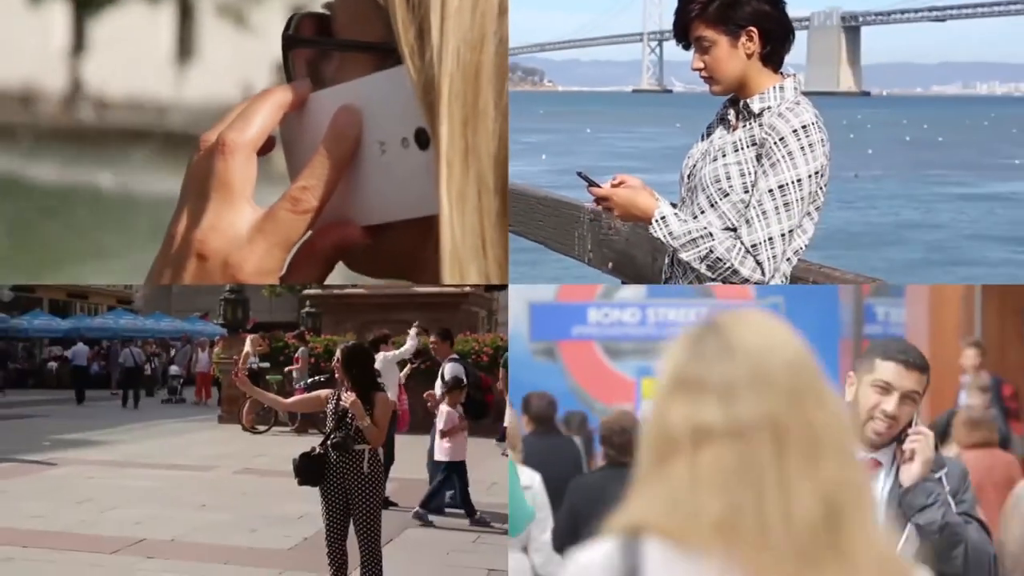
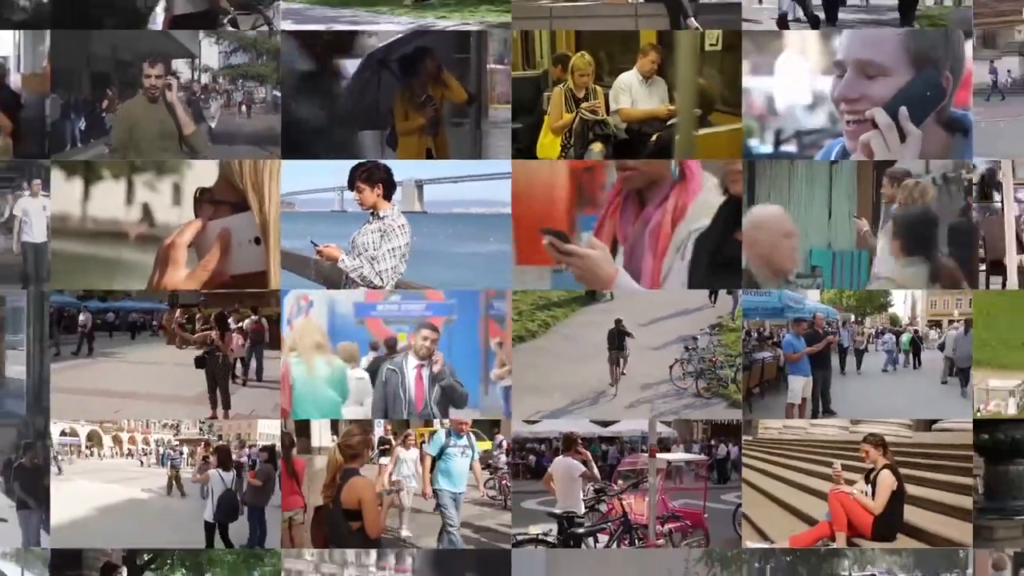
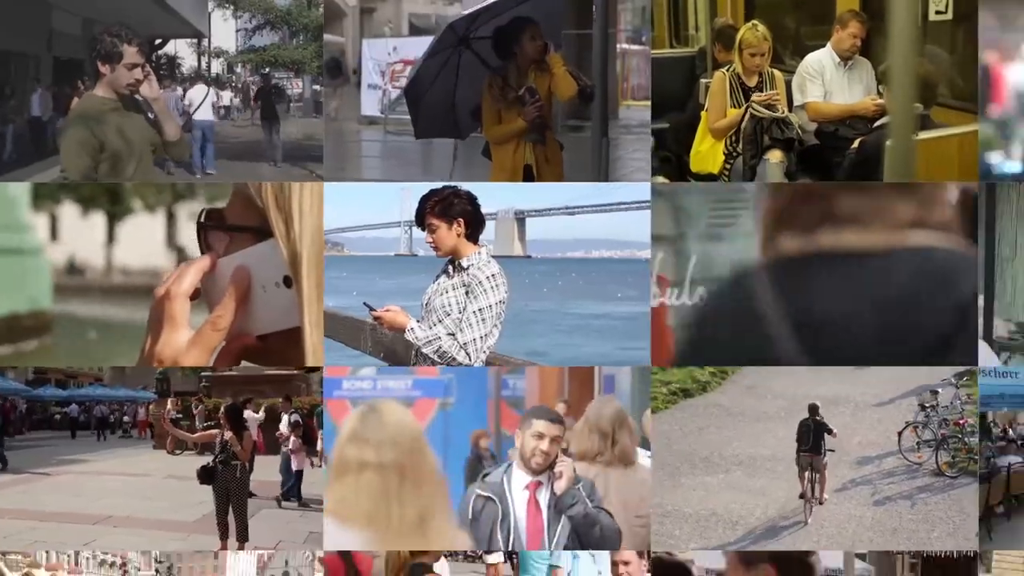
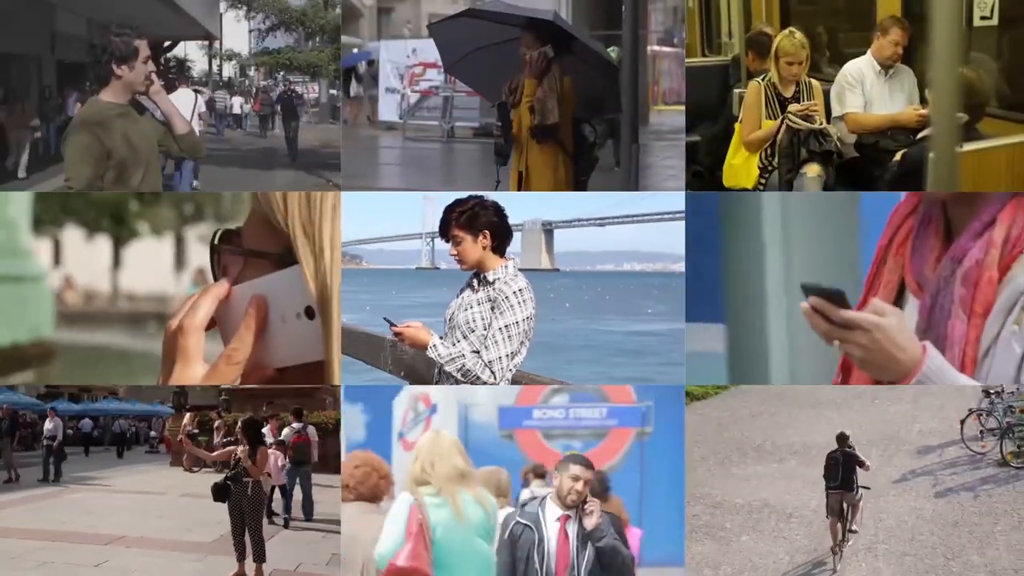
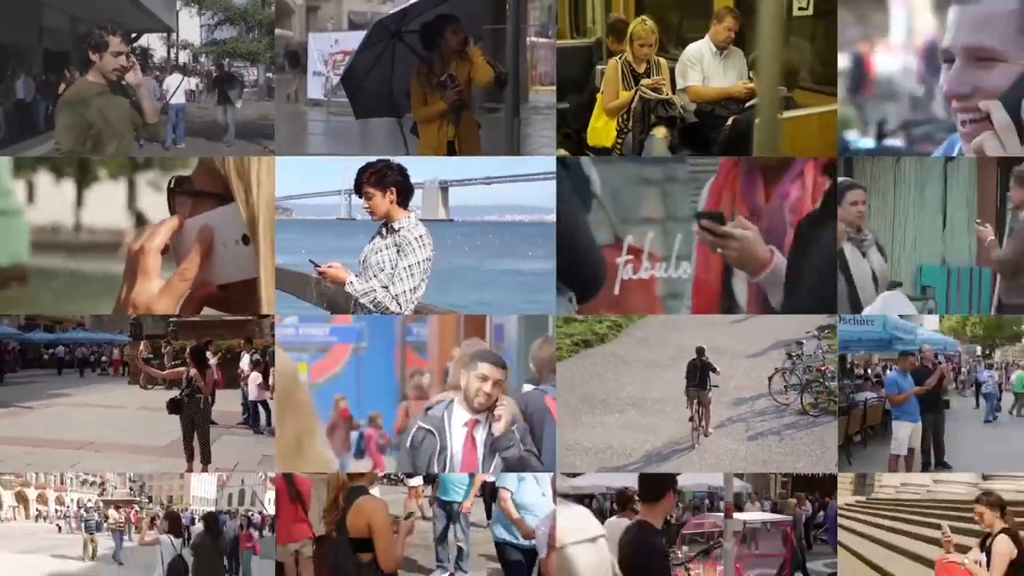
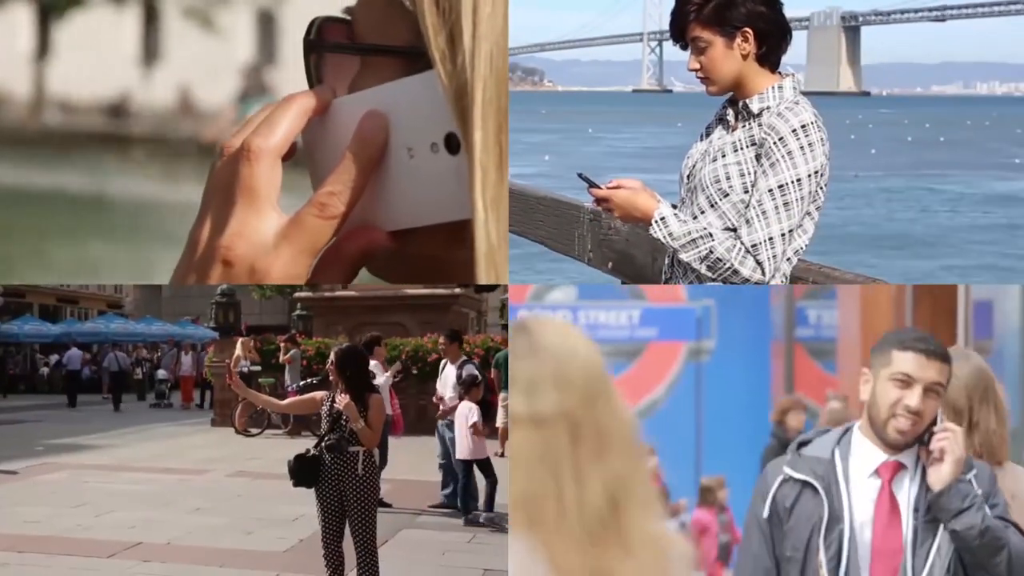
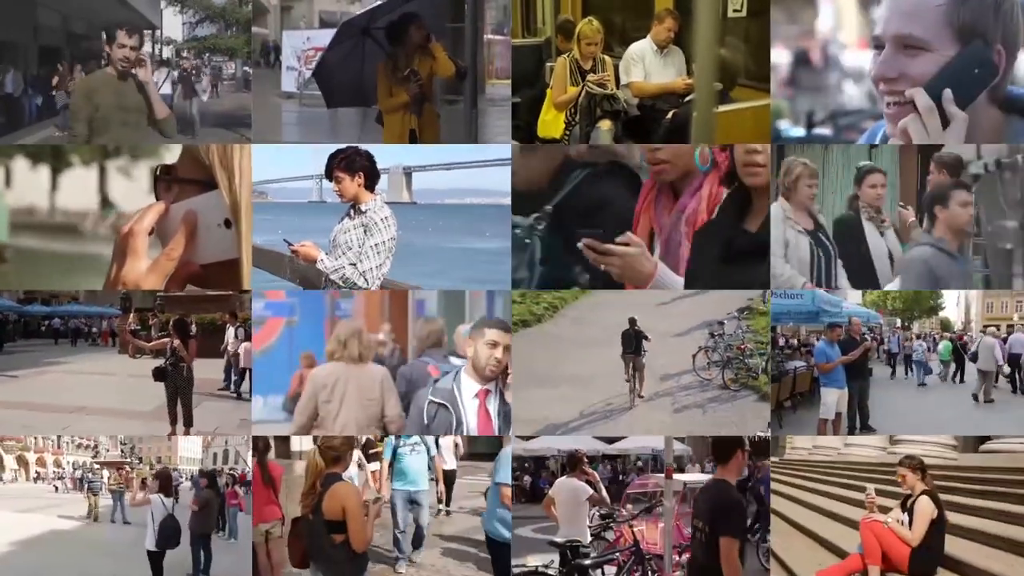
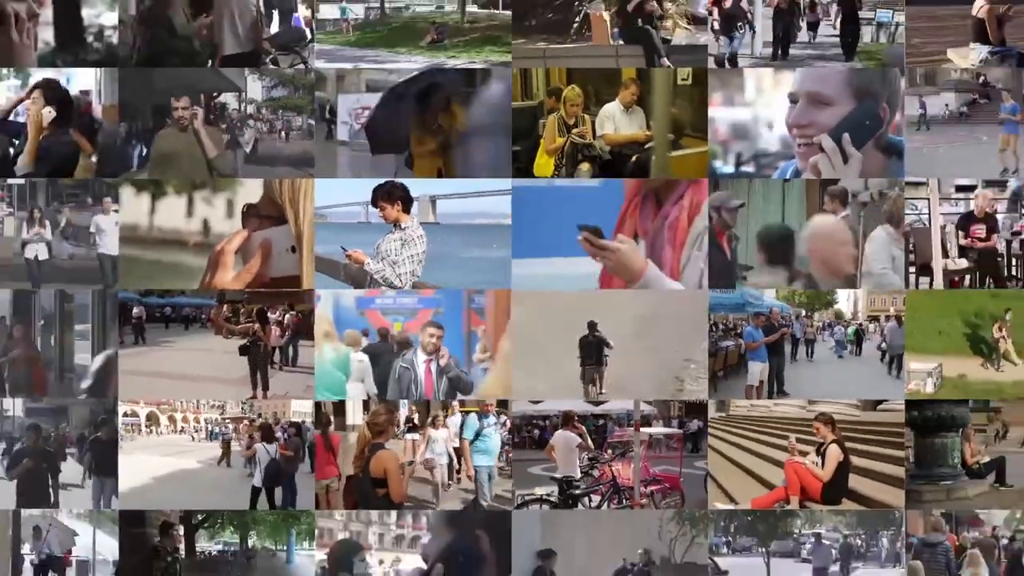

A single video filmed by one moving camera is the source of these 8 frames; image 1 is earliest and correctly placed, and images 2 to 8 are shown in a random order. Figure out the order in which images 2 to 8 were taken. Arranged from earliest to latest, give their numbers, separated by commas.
6, 4, 3, 5, 7, 2, 8
